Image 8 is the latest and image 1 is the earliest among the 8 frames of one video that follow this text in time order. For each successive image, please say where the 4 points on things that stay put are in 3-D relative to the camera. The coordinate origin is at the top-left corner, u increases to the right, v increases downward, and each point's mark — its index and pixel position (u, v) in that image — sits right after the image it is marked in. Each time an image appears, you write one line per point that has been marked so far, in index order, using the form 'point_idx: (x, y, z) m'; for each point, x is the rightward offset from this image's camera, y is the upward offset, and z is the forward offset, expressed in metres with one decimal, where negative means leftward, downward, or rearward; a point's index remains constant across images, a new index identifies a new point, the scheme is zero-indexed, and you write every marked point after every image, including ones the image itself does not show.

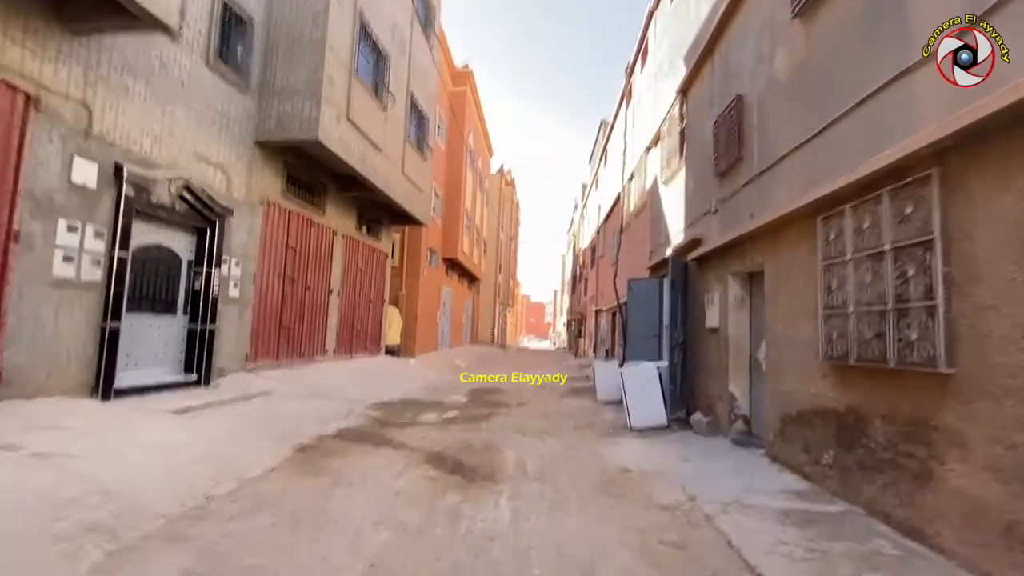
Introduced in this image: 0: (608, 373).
0: (+1.8, -1.7, +9.7) m
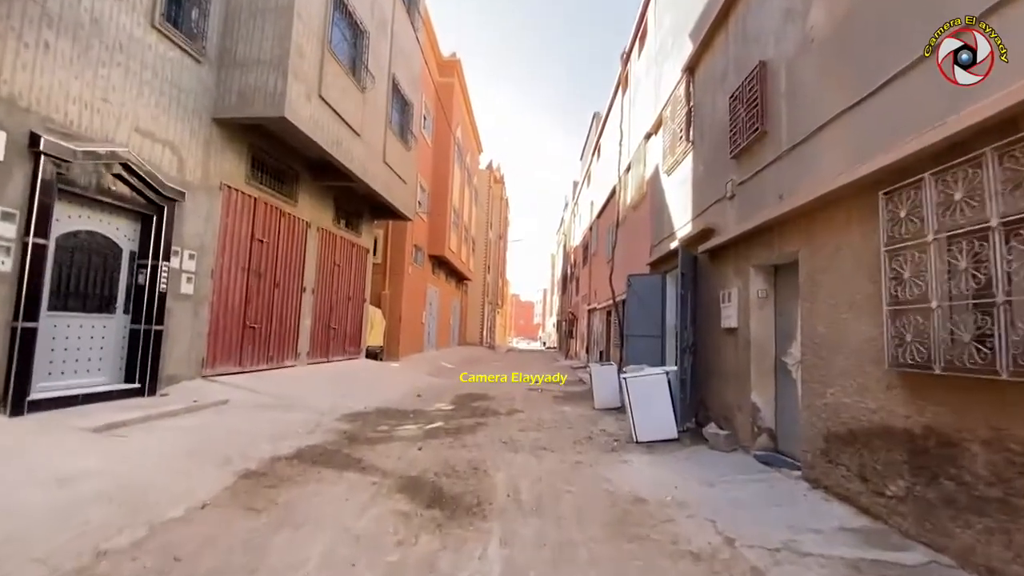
0: (+1.7, -1.6, +8.9) m
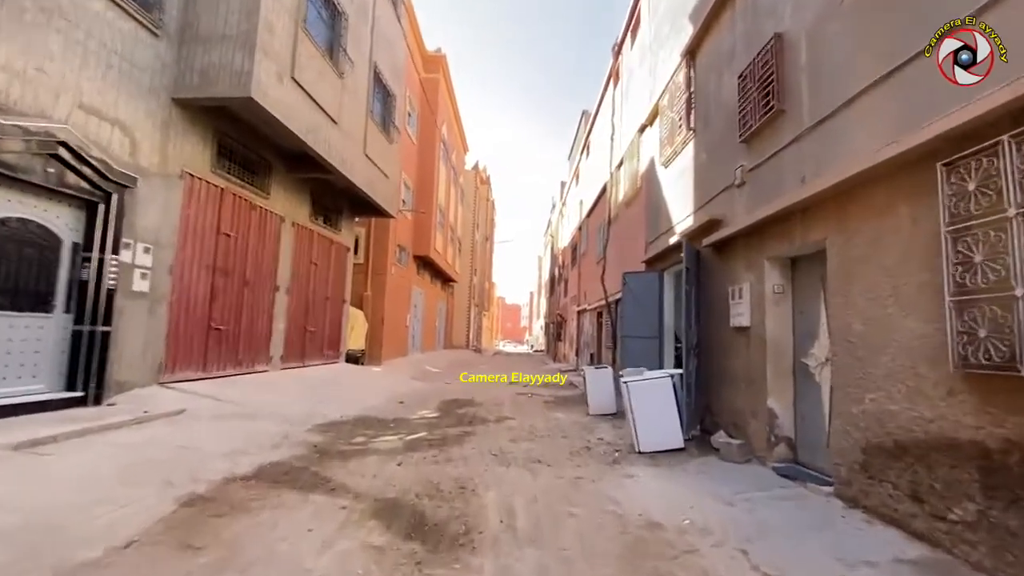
0: (+1.5, -1.6, +8.4) m
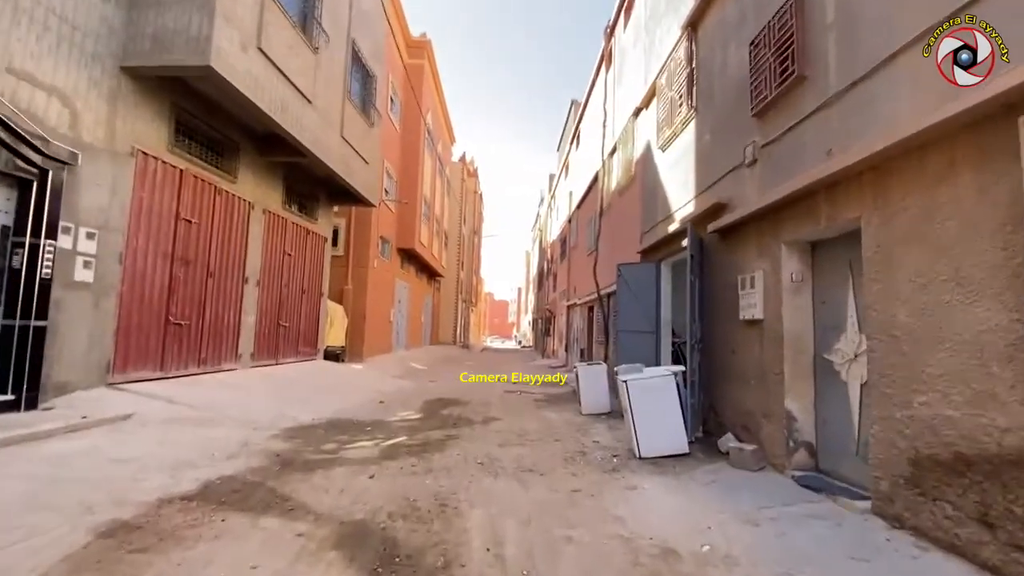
0: (+1.3, -1.4, +7.9) m
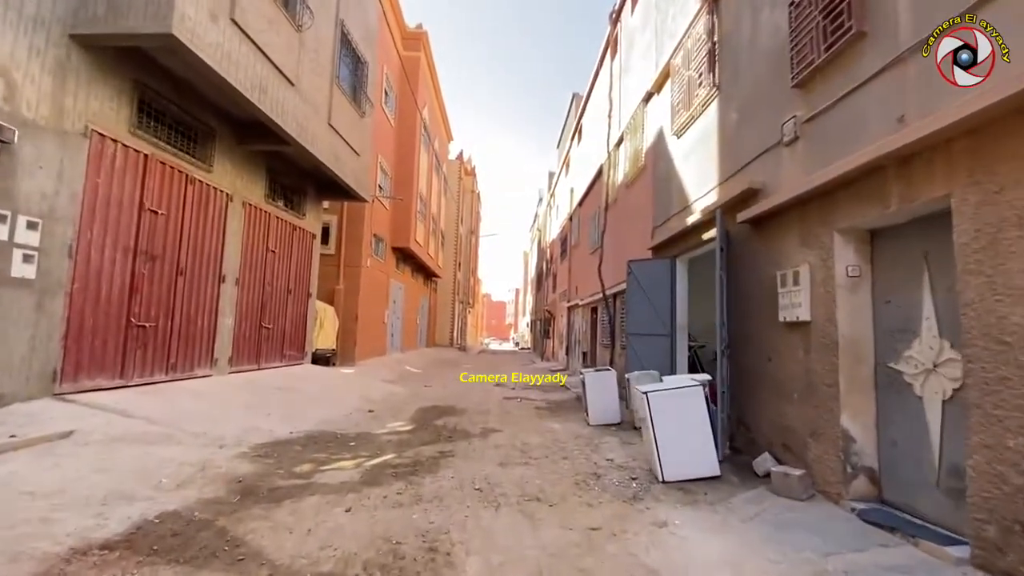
0: (+1.3, -1.4, +7.2) m
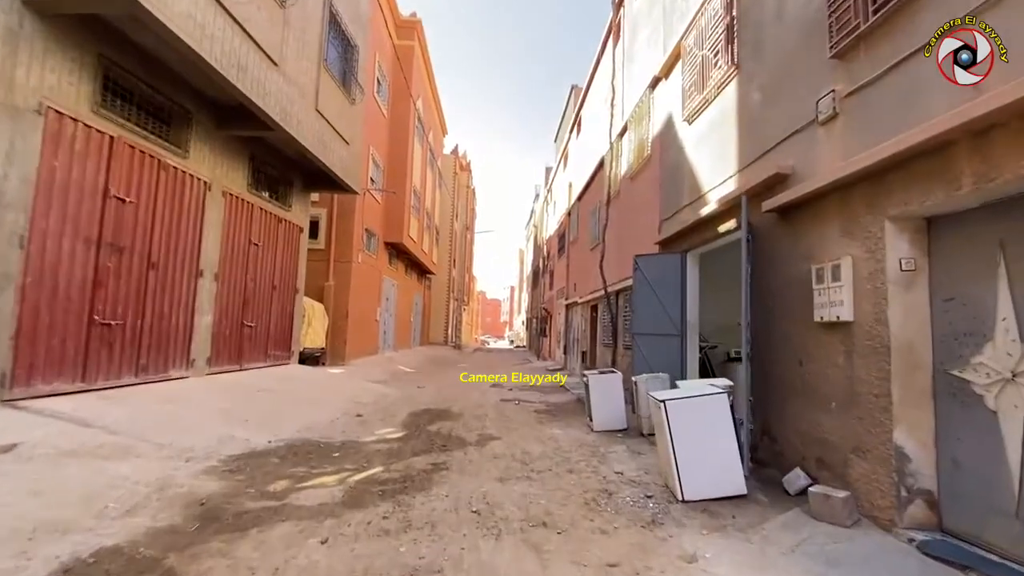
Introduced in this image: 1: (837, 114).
0: (+1.3, -1.4, +6.7) m
1: (+2.5, +1.3, +3.9) m
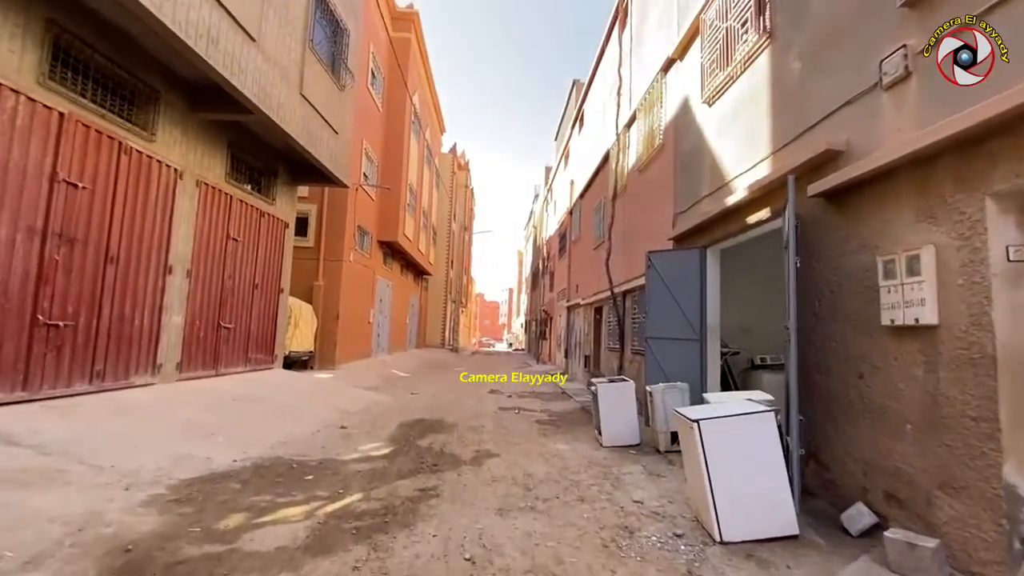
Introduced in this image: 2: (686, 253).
0: (+1.3, -1.4, +6.0) m
1: (+2.6, +1.4, +3.2) m
2: (+2.2, +0.4, +6.2) m
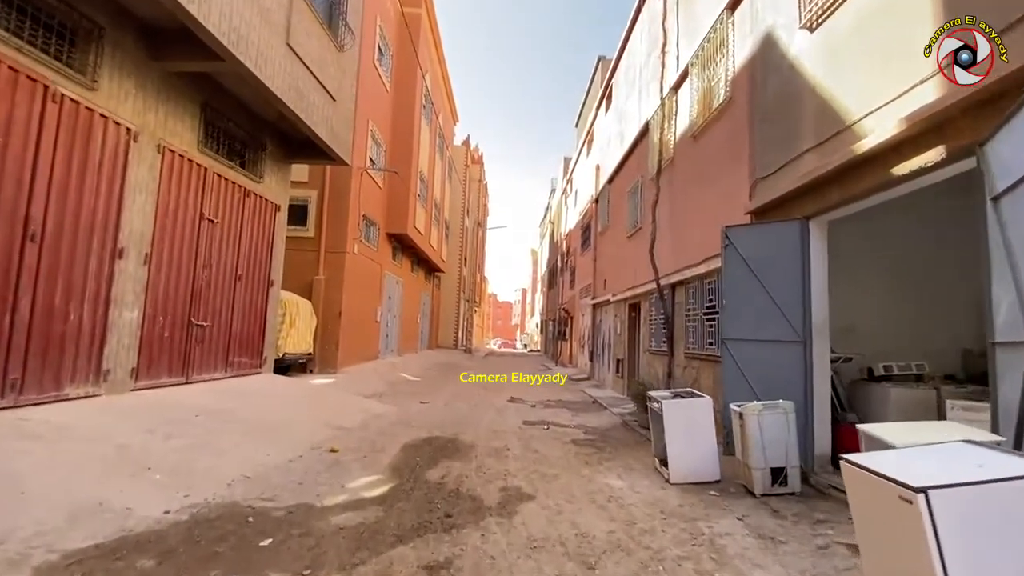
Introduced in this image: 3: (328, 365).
0: (+1.6, -1.2, +4.6) m
1: (+2.8, +1.5, +1.7) m
2: (+2.5, +0.6, +4.7) m
3: (-4.2, -1.7, +11.3) m
